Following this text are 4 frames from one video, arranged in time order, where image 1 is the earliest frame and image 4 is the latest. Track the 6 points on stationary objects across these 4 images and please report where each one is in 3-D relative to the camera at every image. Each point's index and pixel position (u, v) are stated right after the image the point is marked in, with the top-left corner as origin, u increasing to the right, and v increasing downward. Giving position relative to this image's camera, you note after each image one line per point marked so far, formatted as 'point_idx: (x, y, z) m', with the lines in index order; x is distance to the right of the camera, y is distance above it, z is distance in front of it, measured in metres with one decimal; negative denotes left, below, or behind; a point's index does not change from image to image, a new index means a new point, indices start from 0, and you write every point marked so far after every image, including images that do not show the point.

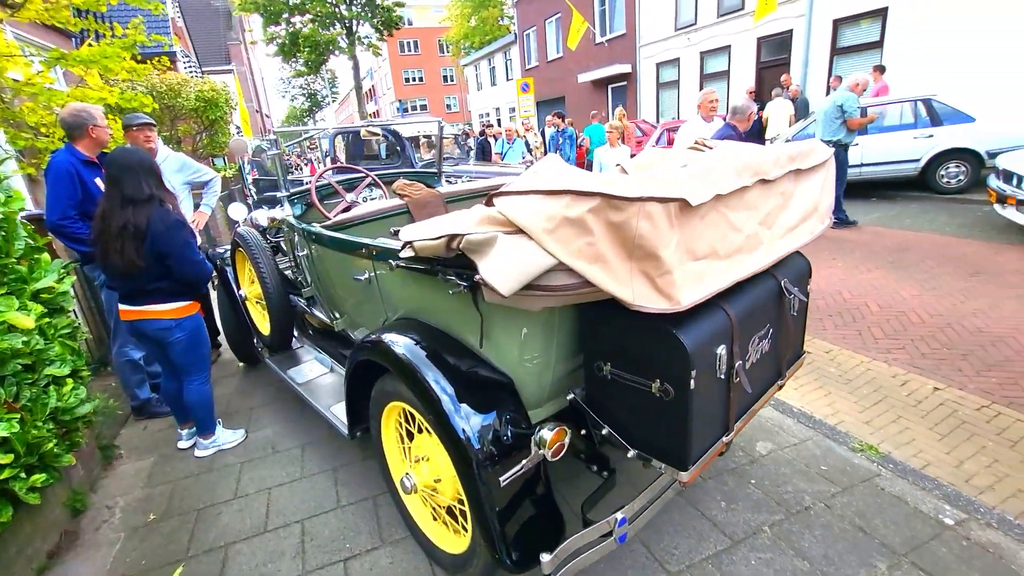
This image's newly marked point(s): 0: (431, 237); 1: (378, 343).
0: (-0.2, +0.1, +1.5) m
1: (-0.5, -0.2, +2.0) m
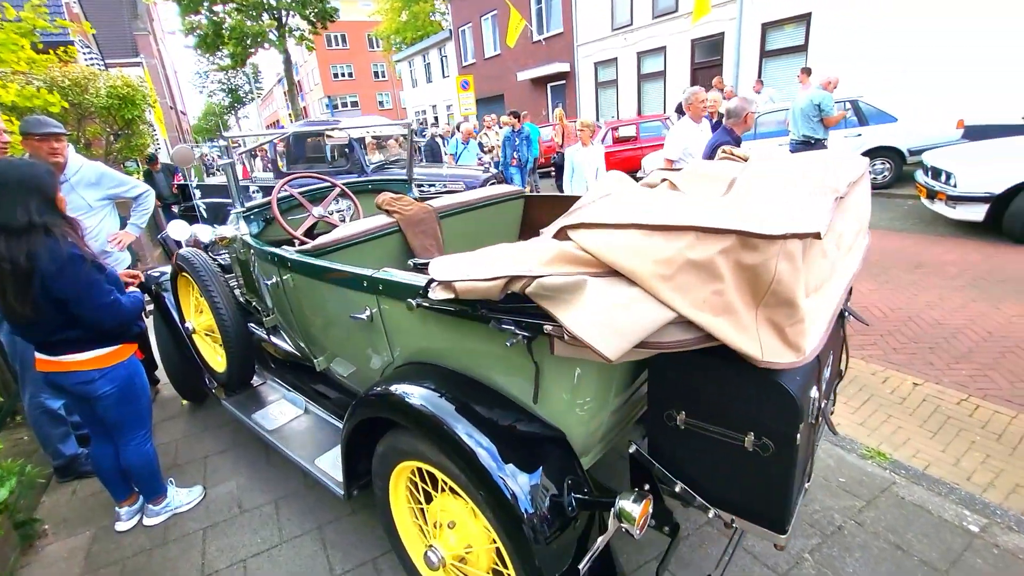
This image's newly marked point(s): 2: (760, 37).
0: (-0.1, 0.0, +1.2) m
1: (-0.4, -0.3, +1.7) m
2: (+4.8, +4.9, +10.1) m
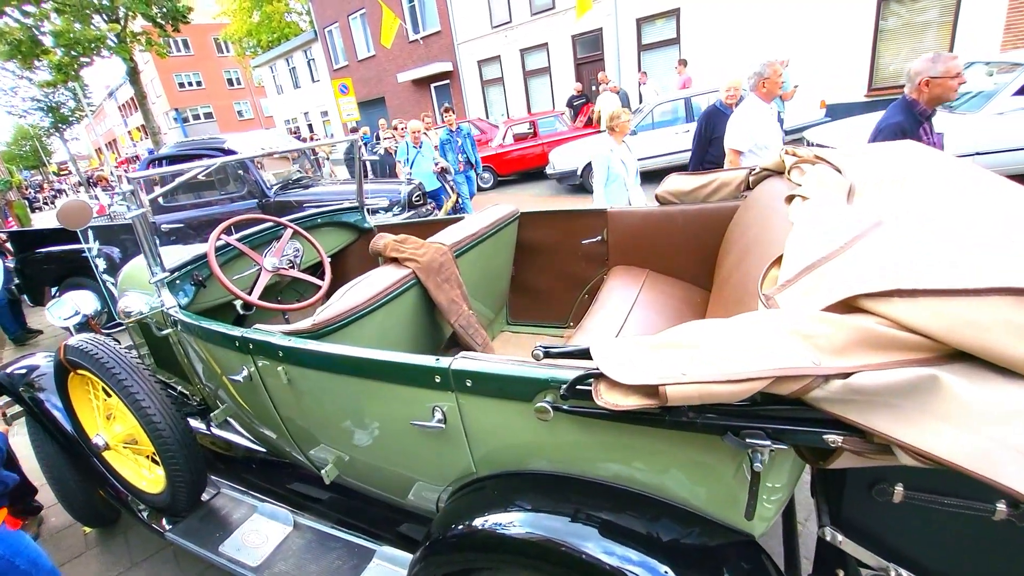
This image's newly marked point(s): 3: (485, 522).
0: (+0.3, -0.1, +0.8) m
1: (-0.1, -0.6, +1.2) m
2: (+2.6, +5.2, +10.5) m
3: (-0.1, -0.5, +1.2) m
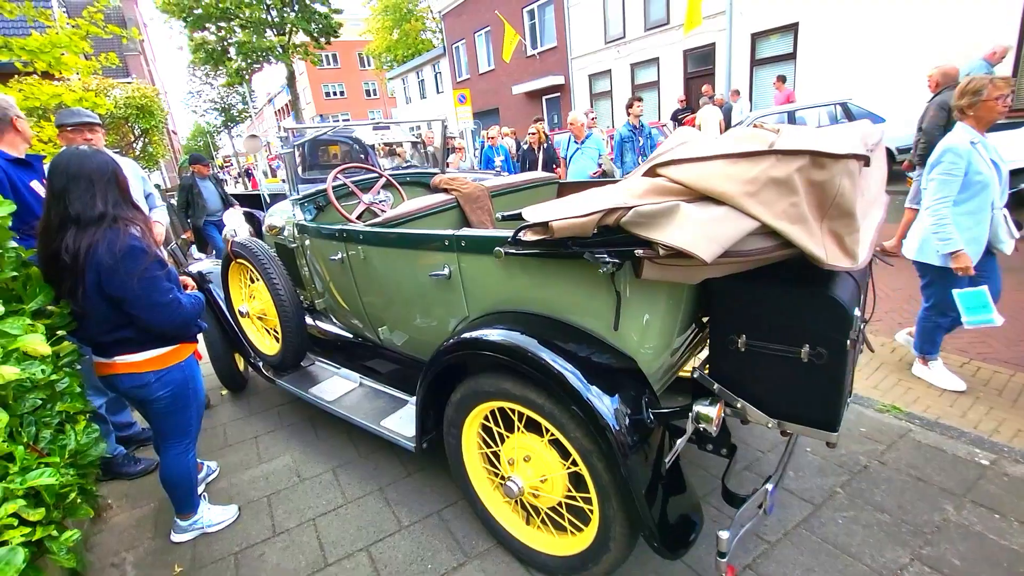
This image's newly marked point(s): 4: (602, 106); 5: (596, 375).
0: (+0.2, +0.2, +1.4) m
1: (-0.2, -0.2, +1.9) m
2: (+4.8, +4.9, +10.6) m
3: (-0.2, -0.2, +1.9) m
4: (+2.4, +5.0, +14.4) m
5: (+0.3, -0.3, +1.7) m
